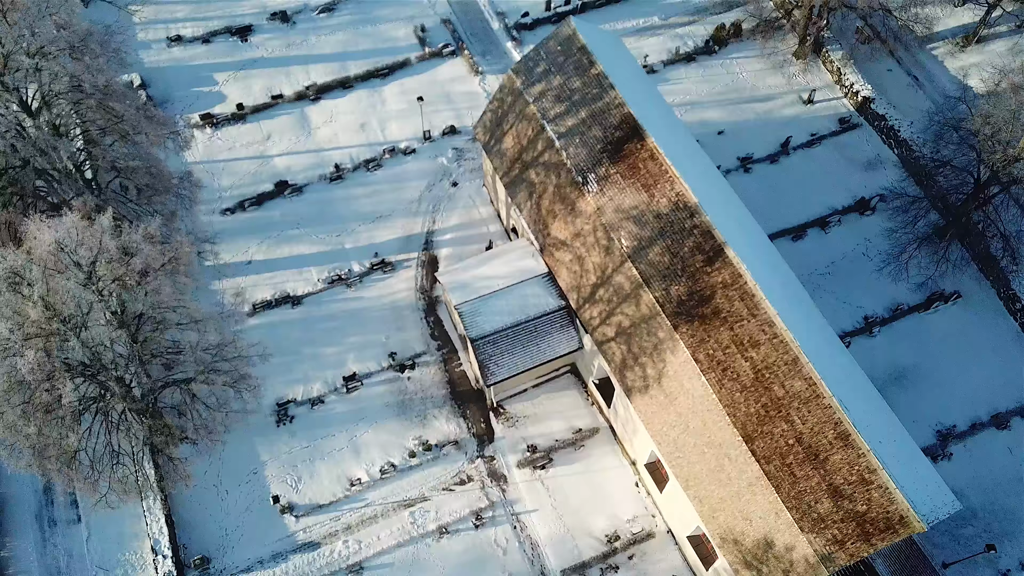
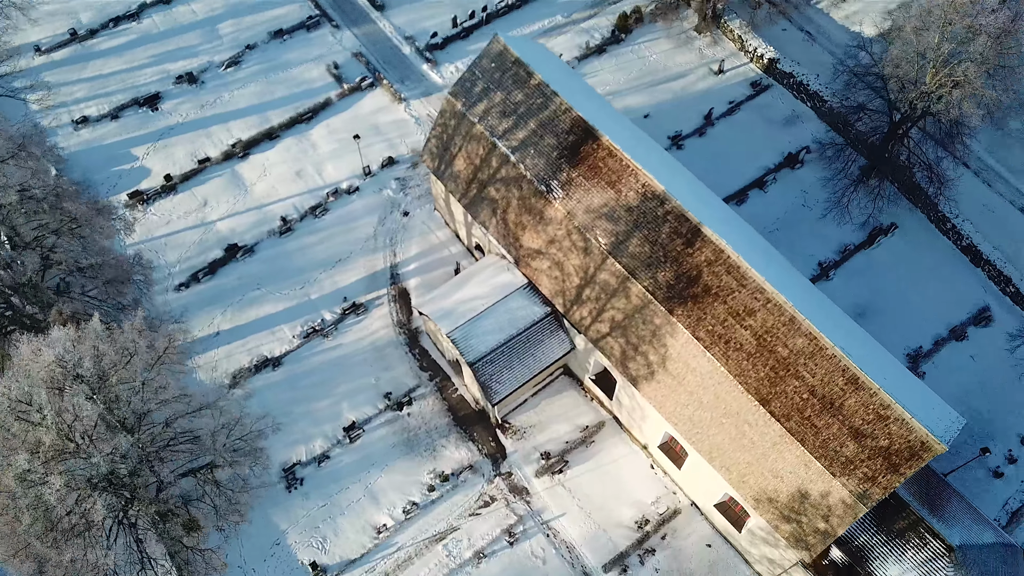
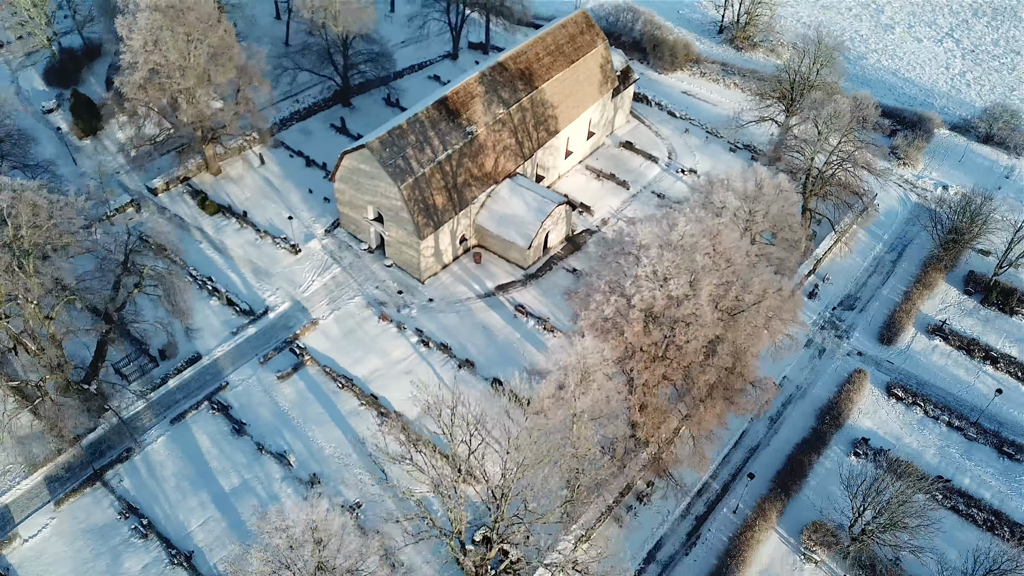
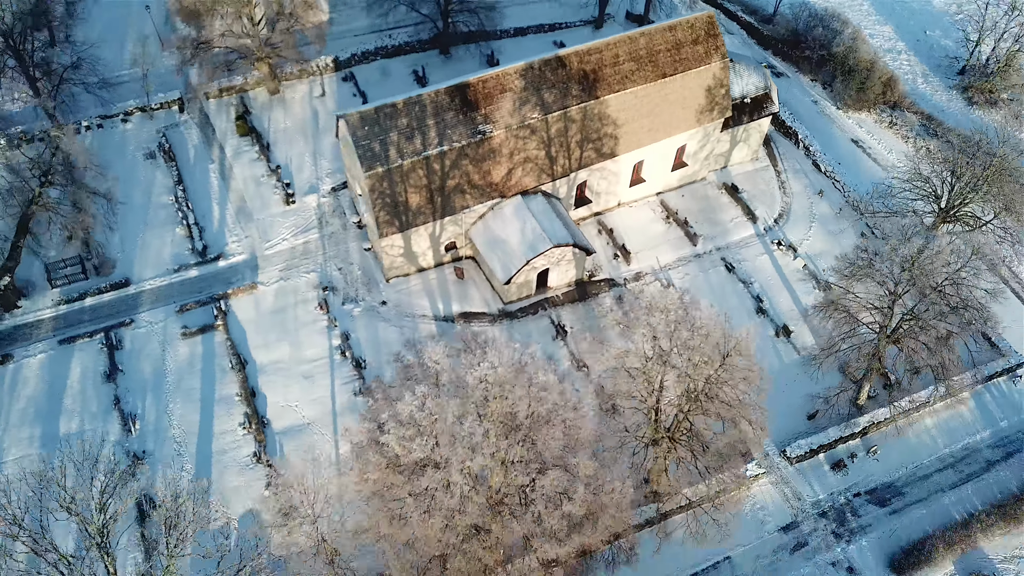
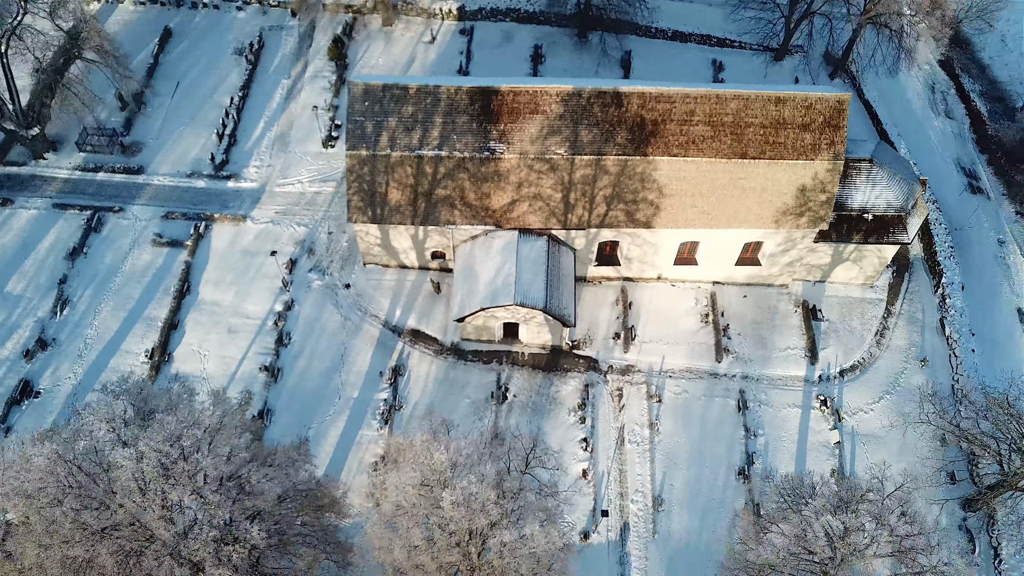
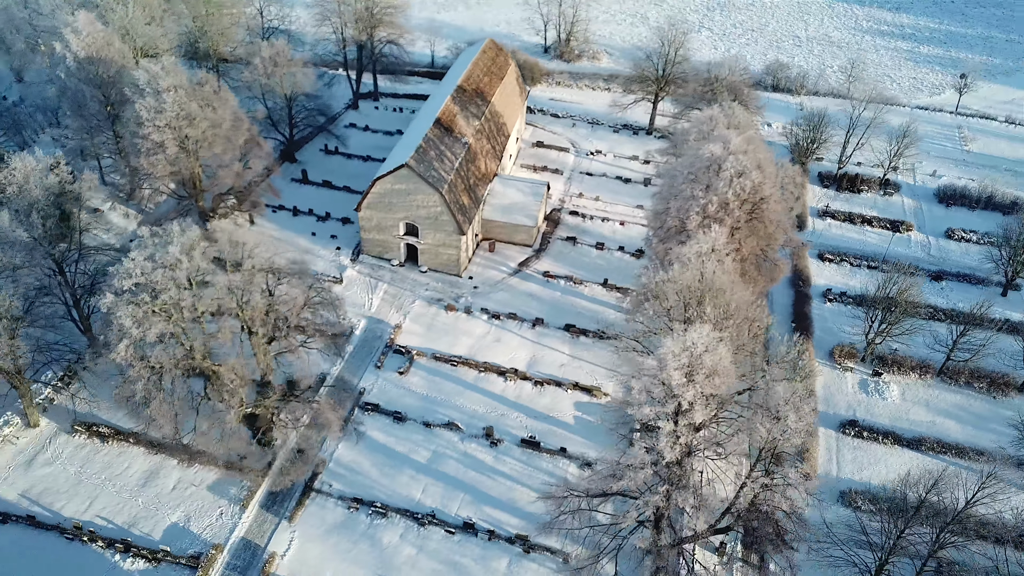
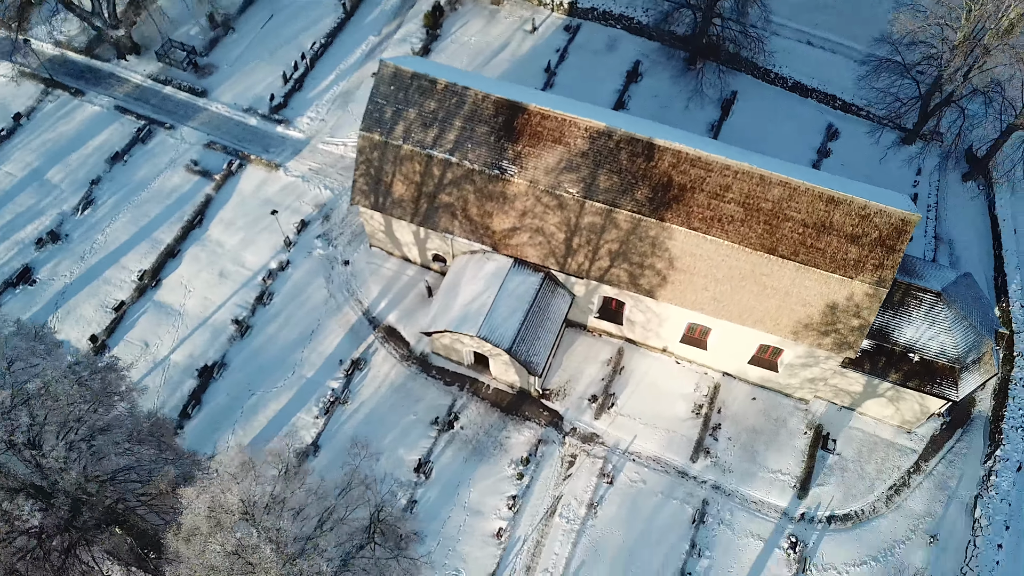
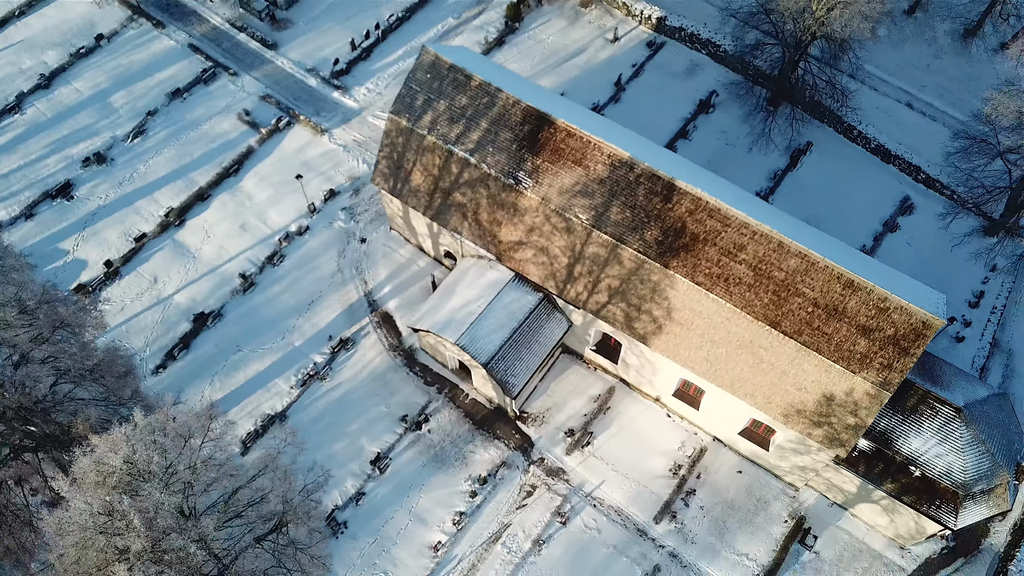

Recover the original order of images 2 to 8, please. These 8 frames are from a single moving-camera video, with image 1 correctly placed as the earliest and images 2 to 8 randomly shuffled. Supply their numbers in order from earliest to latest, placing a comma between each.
2, 8, 7, 5, 4, 3, 6
